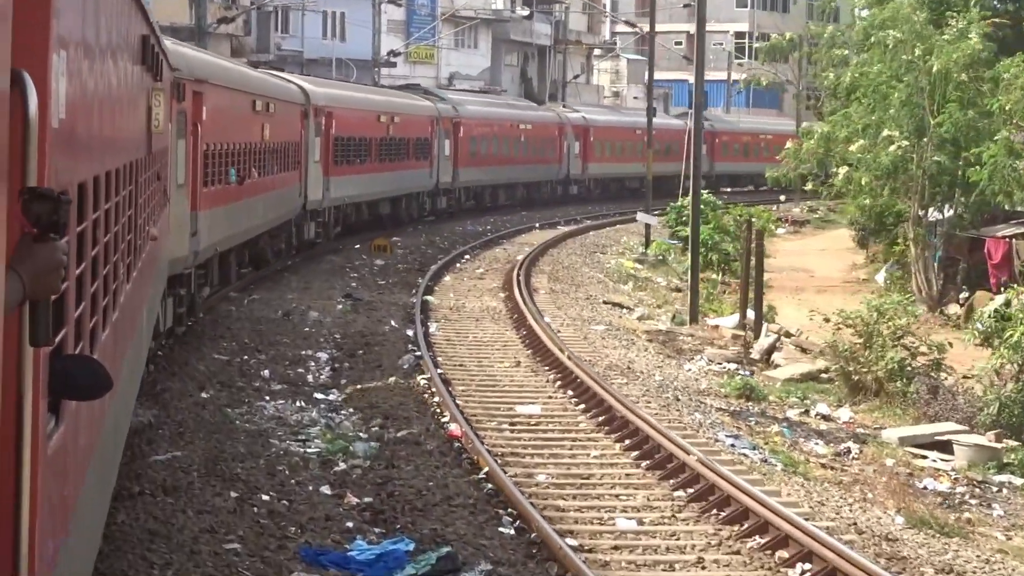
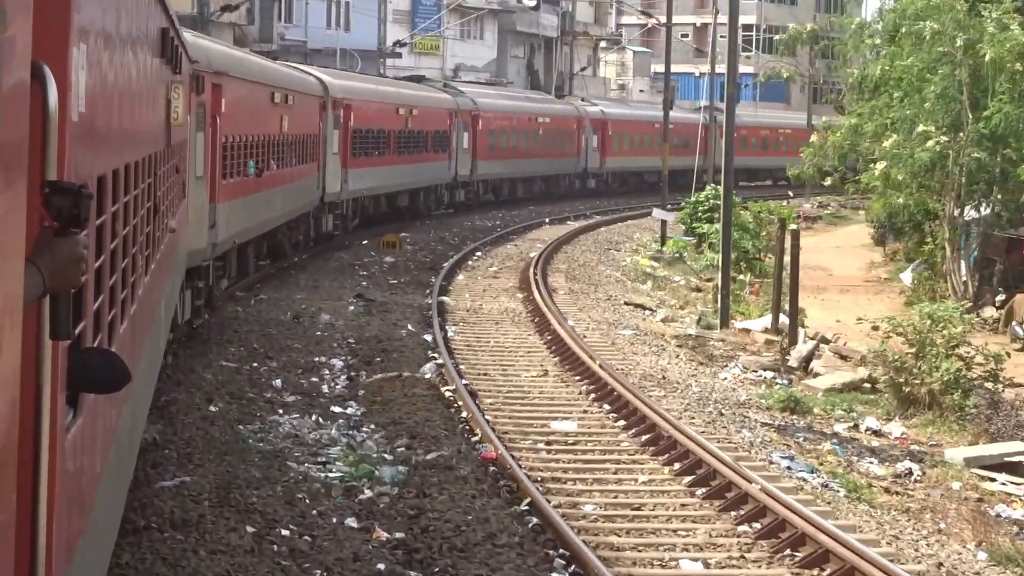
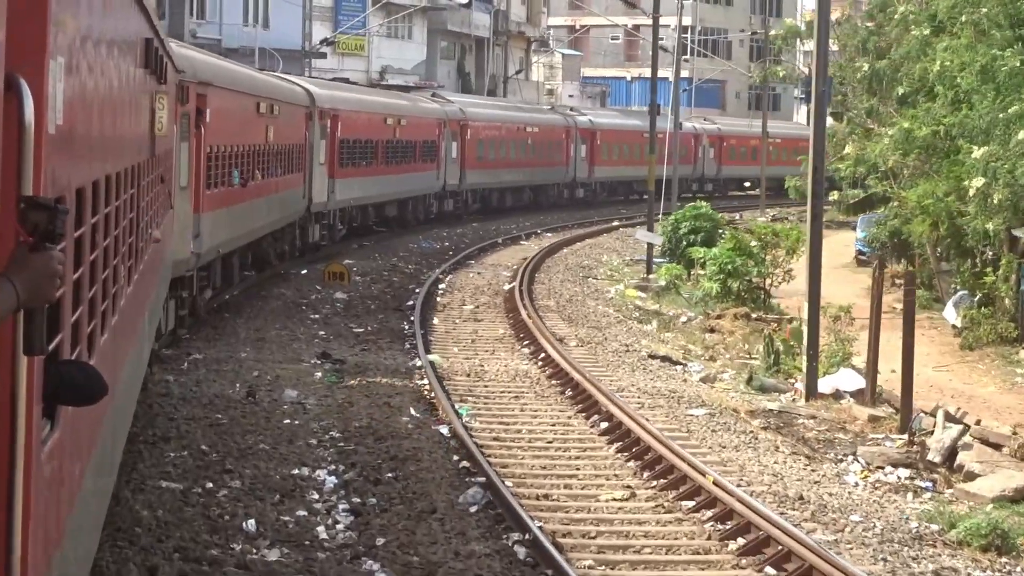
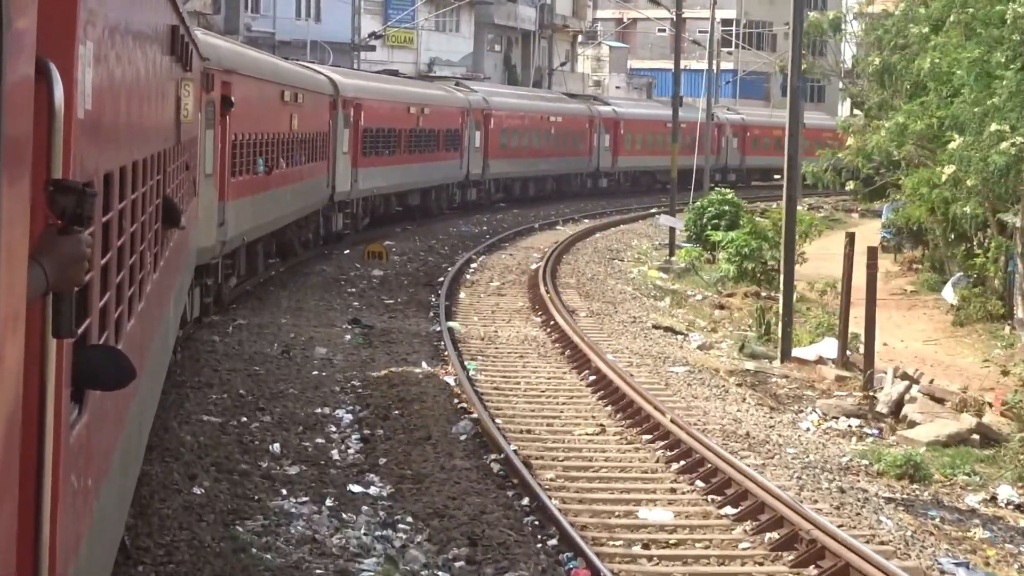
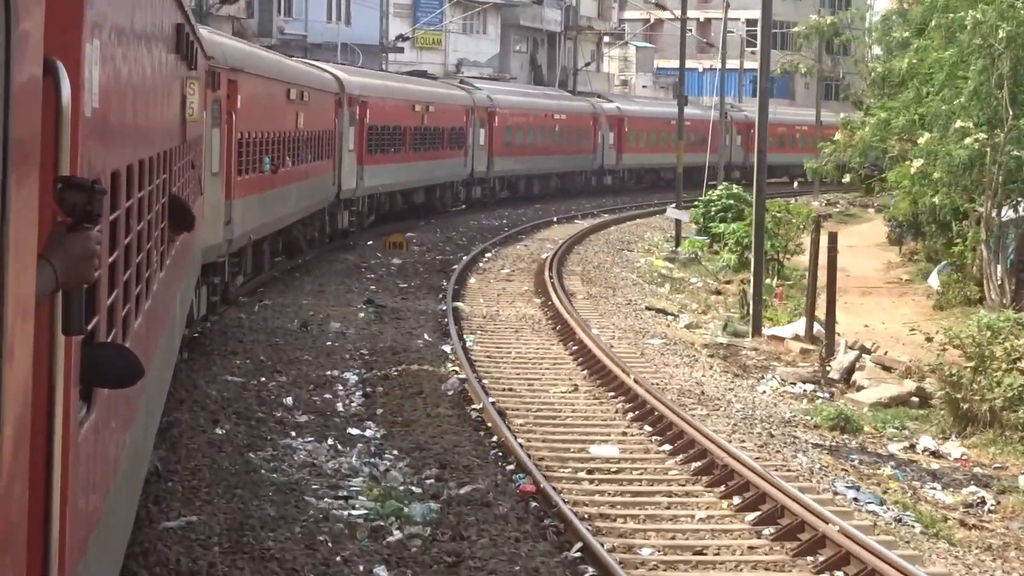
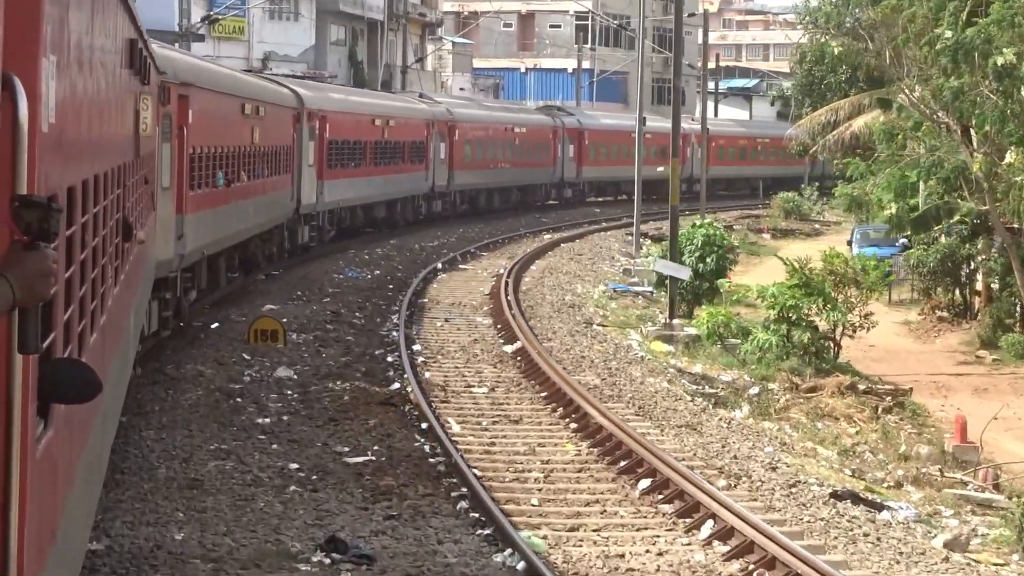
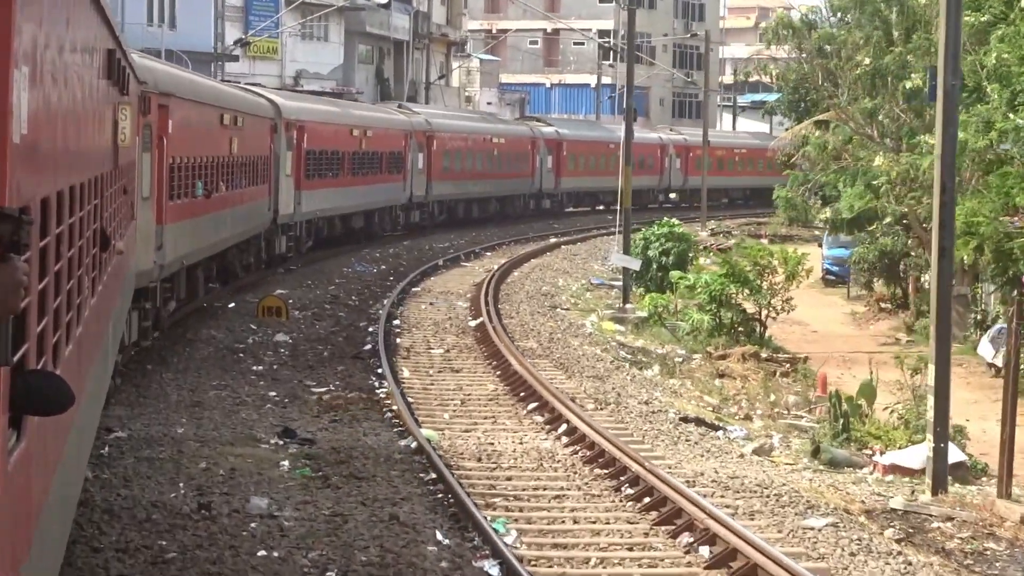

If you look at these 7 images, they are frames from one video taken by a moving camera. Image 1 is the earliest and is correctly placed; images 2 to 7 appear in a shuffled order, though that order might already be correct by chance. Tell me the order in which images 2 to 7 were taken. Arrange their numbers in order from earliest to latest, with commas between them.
2, 5, 4, 3, 7, 6
